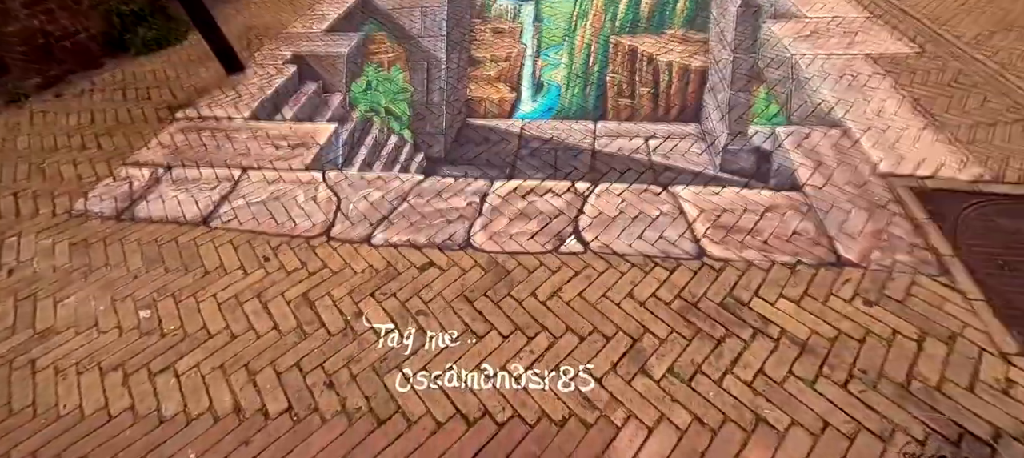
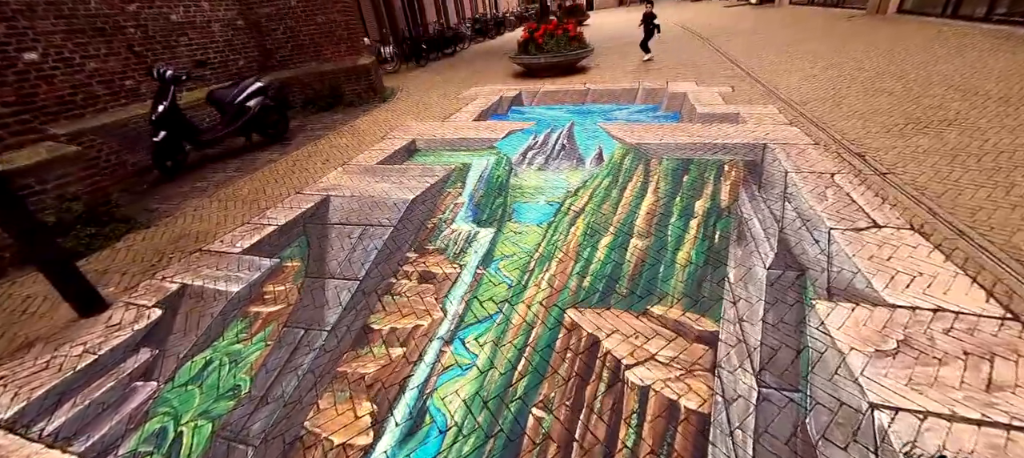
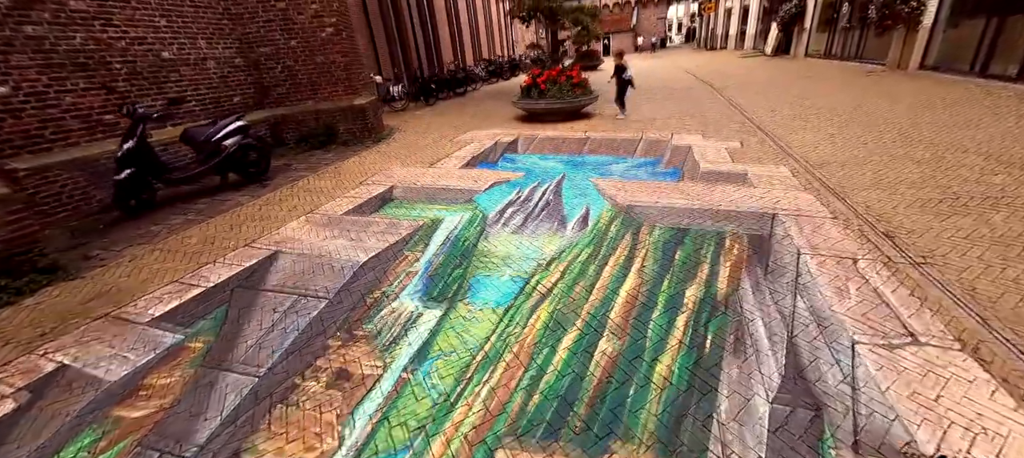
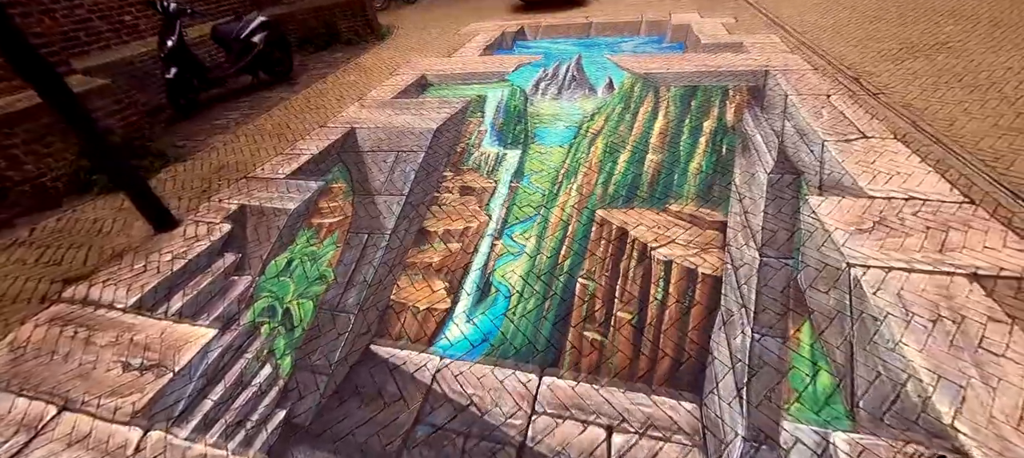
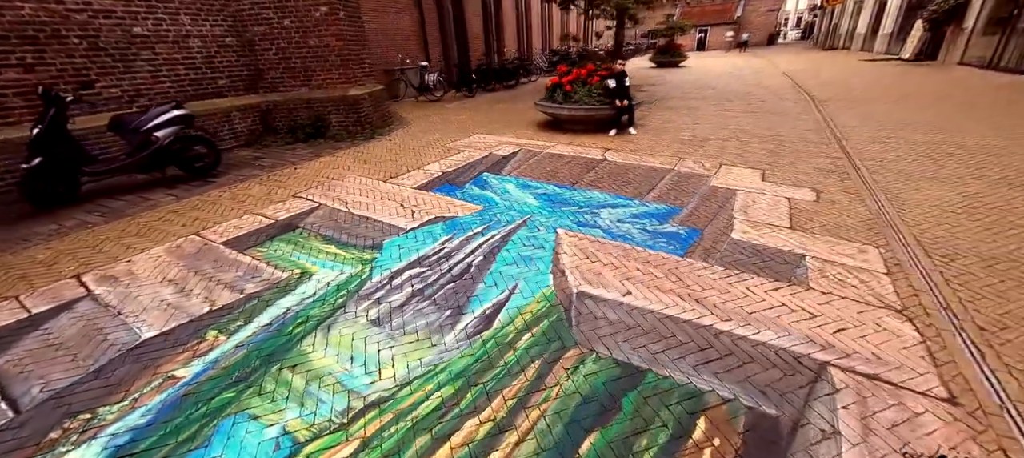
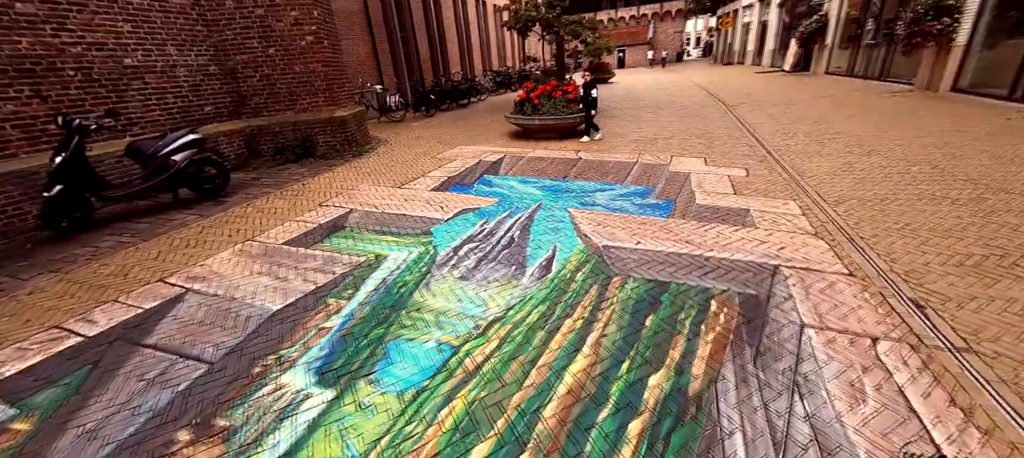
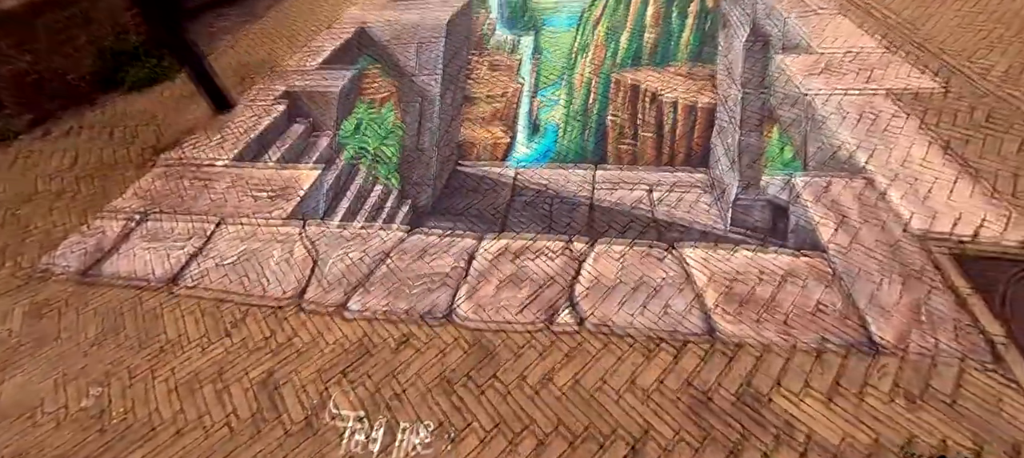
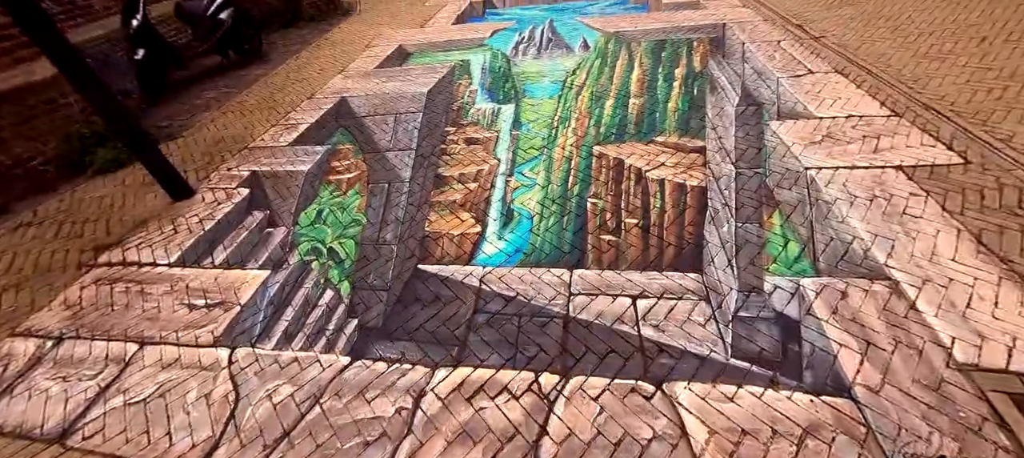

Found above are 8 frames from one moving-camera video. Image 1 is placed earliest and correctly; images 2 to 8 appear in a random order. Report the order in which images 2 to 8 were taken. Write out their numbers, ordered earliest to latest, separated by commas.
7, 8, 4, 2, 3, 6, 5
